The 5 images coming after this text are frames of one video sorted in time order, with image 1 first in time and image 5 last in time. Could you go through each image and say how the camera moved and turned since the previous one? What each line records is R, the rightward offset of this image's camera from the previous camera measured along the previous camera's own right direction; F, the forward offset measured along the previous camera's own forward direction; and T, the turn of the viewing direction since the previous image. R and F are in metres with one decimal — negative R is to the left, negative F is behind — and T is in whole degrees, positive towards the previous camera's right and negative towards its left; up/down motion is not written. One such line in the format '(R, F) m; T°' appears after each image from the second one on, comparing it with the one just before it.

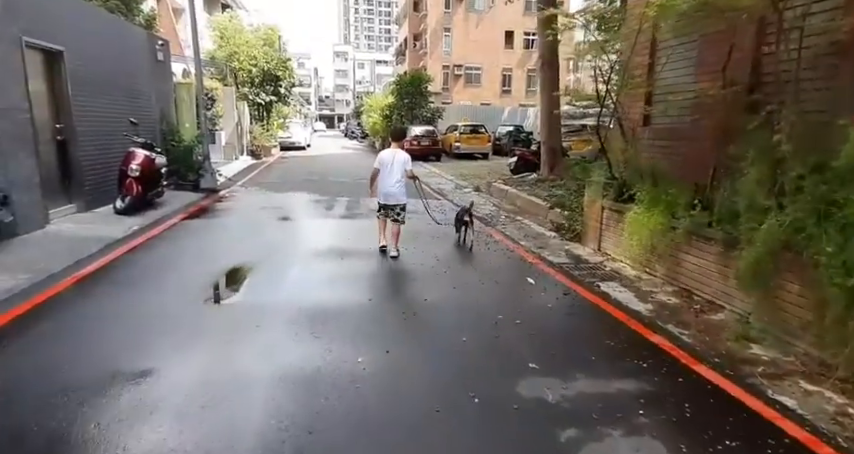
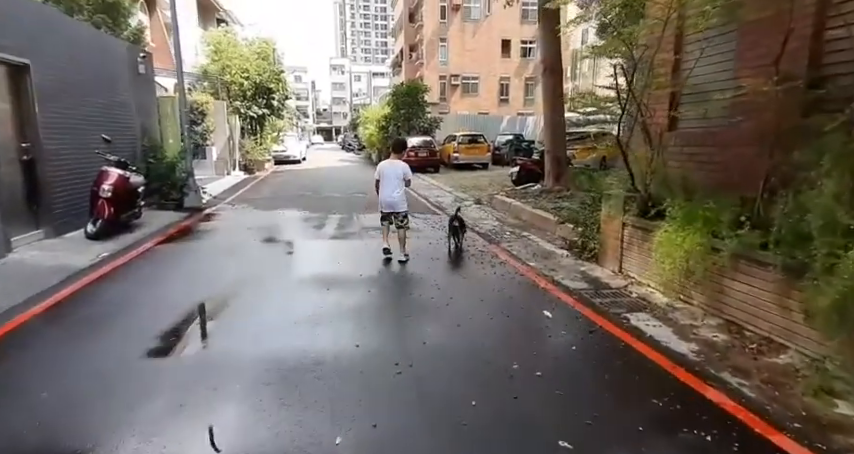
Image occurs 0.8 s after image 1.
(0.0, +0.8) m; 0°
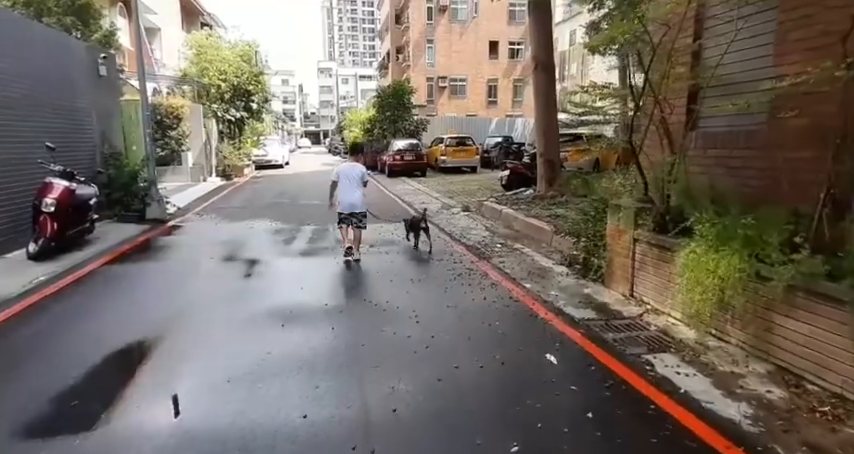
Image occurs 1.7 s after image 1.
(+0.1, +0.9) m; +1°
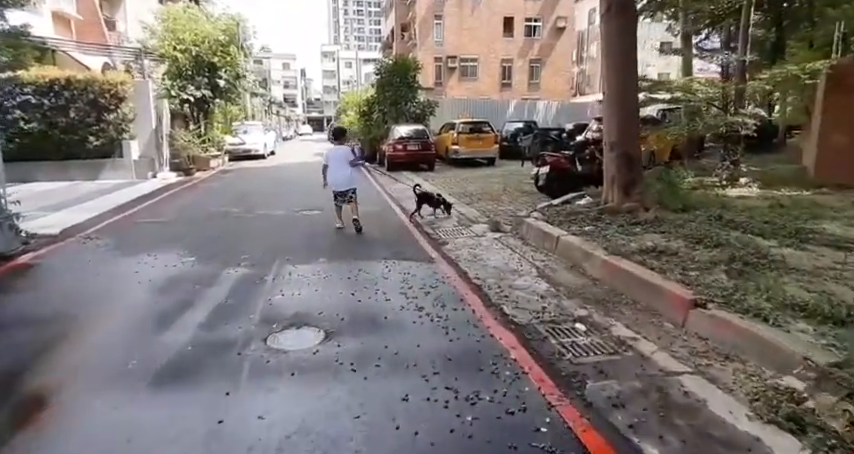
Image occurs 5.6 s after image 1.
(-0.1, +3.9) m; -1°
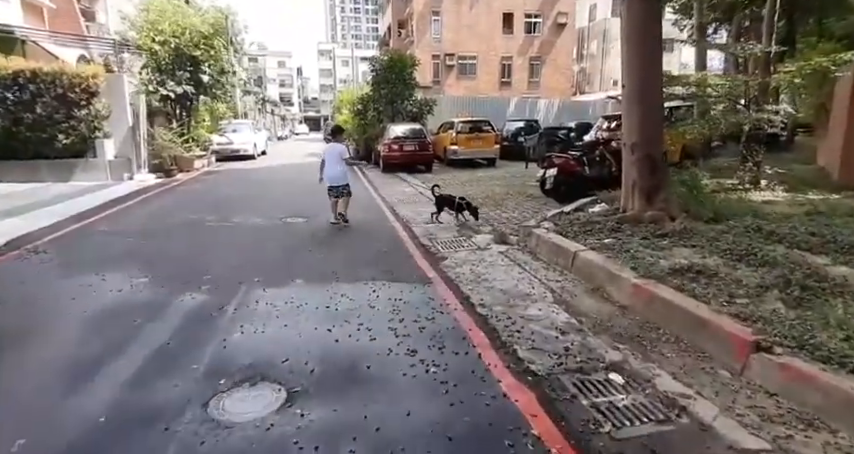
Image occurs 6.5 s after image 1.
(0.0, +0.9) m; 0°
